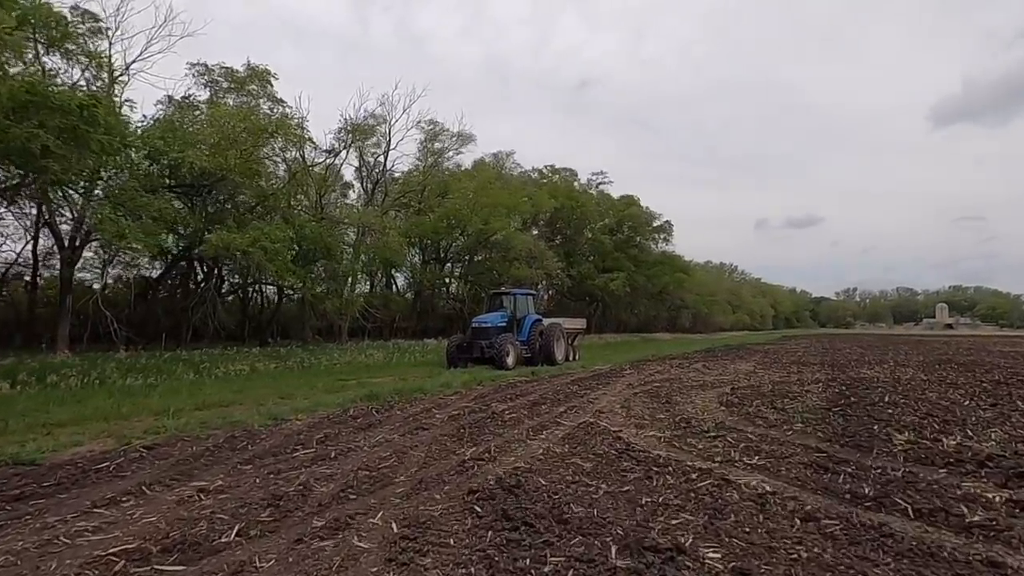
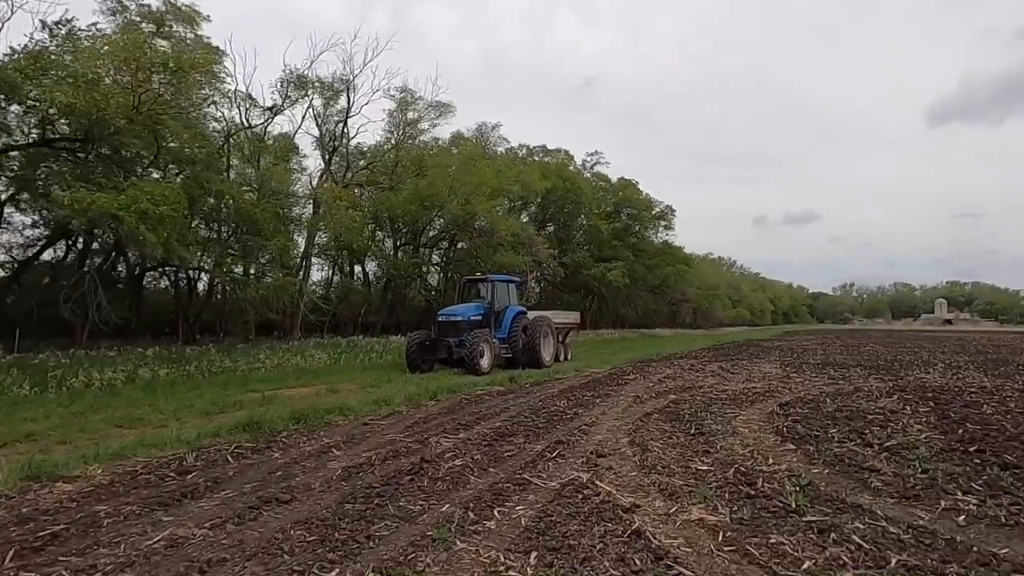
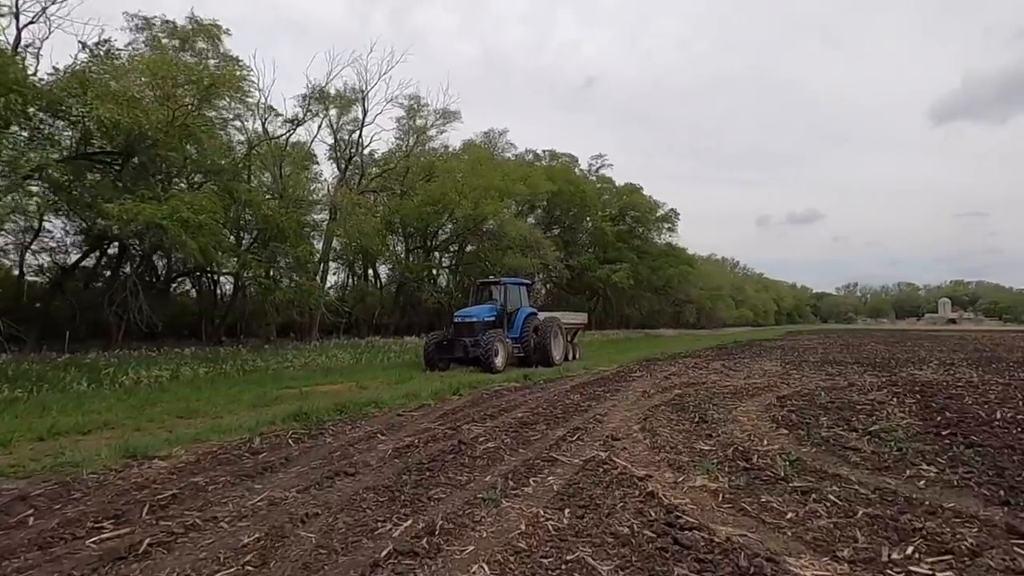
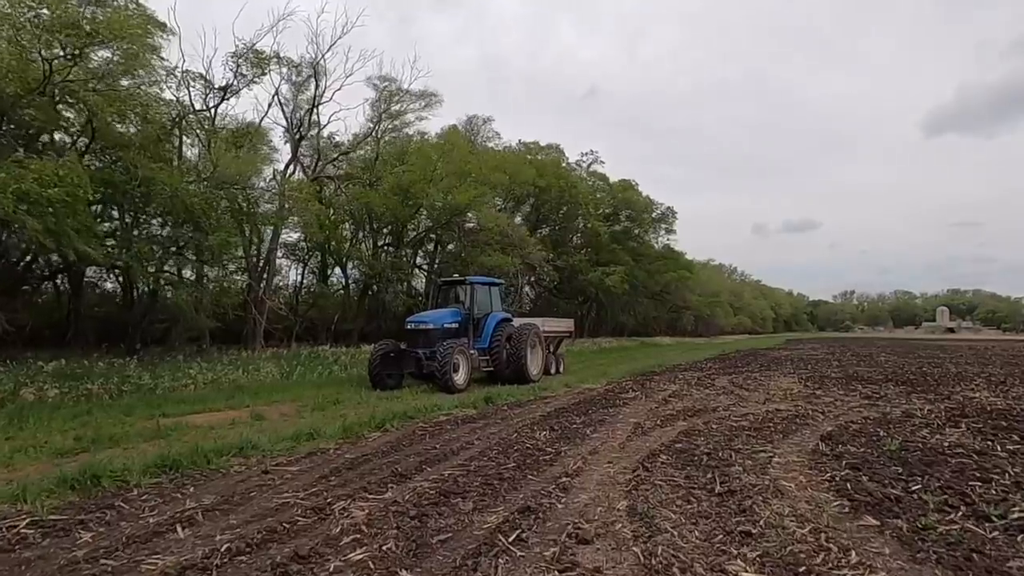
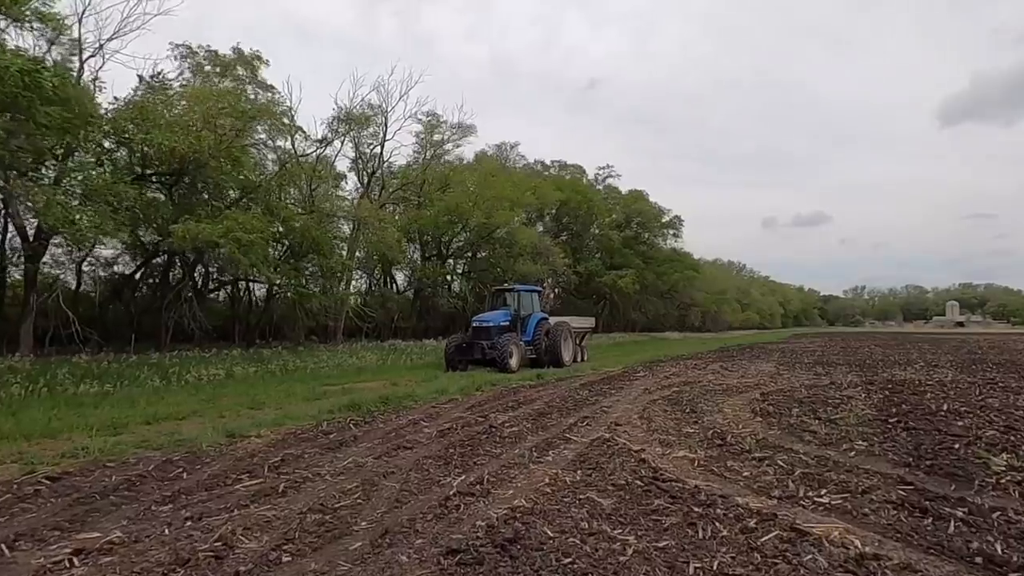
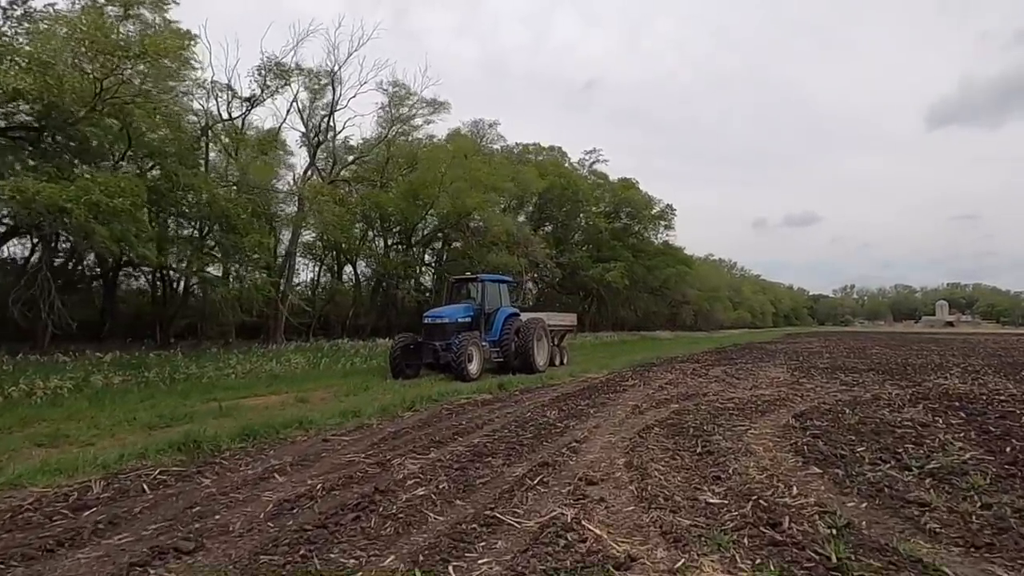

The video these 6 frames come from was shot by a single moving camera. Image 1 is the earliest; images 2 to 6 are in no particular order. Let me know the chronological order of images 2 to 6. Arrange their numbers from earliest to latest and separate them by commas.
5, 3, 2, 6, 4
